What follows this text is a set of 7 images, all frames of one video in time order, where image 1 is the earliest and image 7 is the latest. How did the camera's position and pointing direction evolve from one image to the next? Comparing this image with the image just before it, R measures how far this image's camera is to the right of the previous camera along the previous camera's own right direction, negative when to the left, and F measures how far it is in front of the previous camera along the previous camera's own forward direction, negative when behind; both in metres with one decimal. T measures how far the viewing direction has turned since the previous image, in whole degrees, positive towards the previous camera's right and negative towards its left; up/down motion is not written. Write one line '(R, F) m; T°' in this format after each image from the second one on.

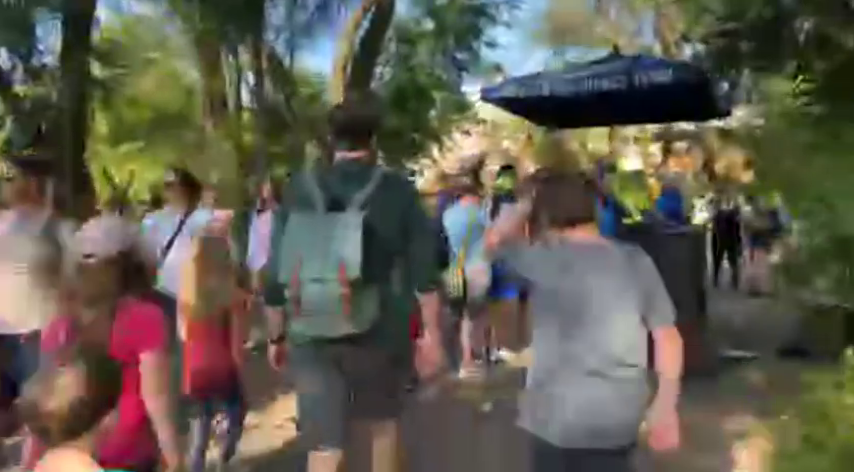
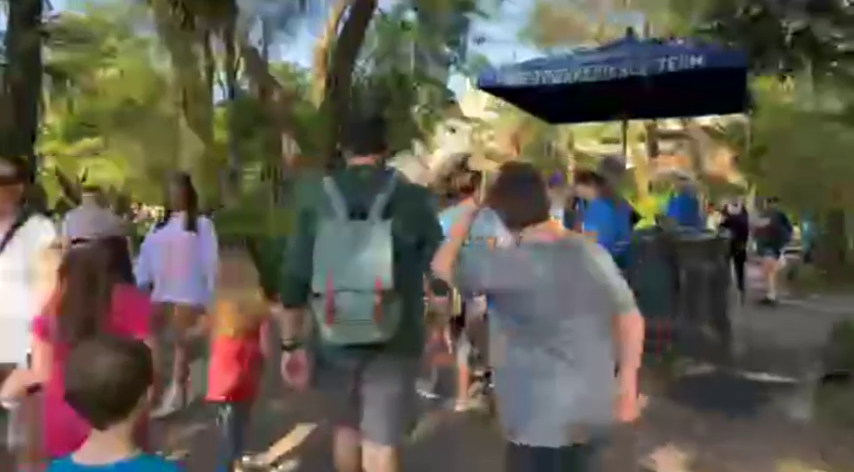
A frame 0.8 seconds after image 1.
(0.0, +0.5) m; +2°
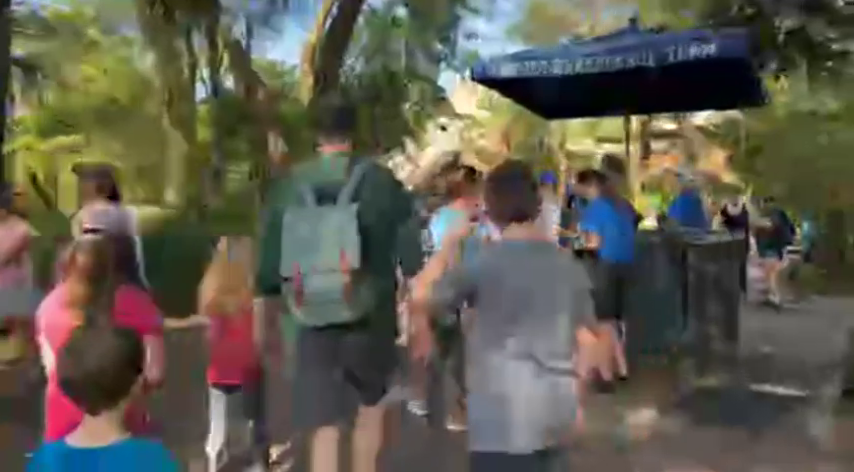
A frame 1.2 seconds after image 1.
(0.0, +0.2) m; +1°
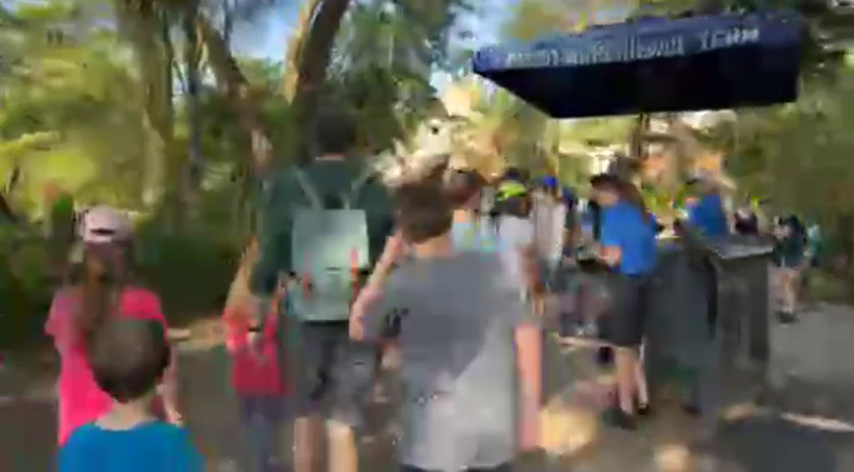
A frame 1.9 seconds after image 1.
(0.0, +0.4) m; +1°
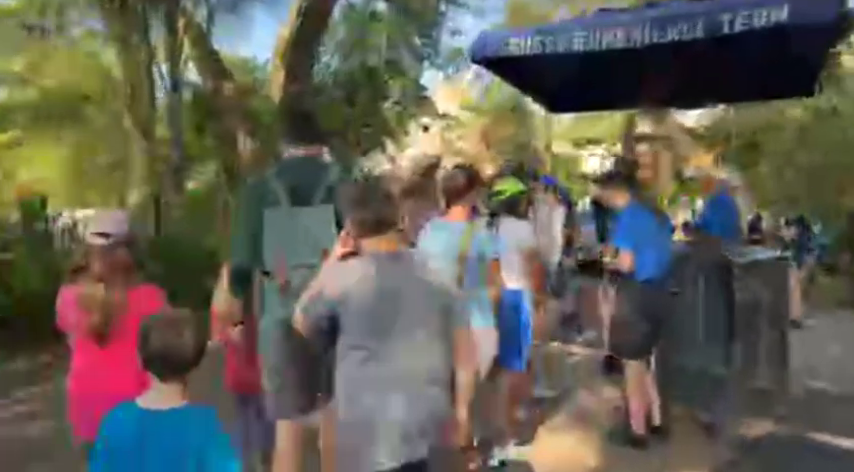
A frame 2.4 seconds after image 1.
(0.0, +0.2) m; +1°
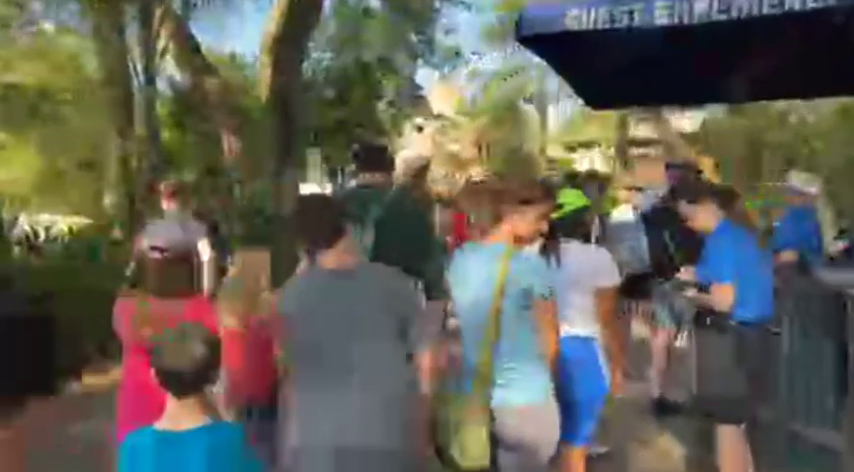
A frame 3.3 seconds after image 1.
(-0.1, +0.5) m; +1°
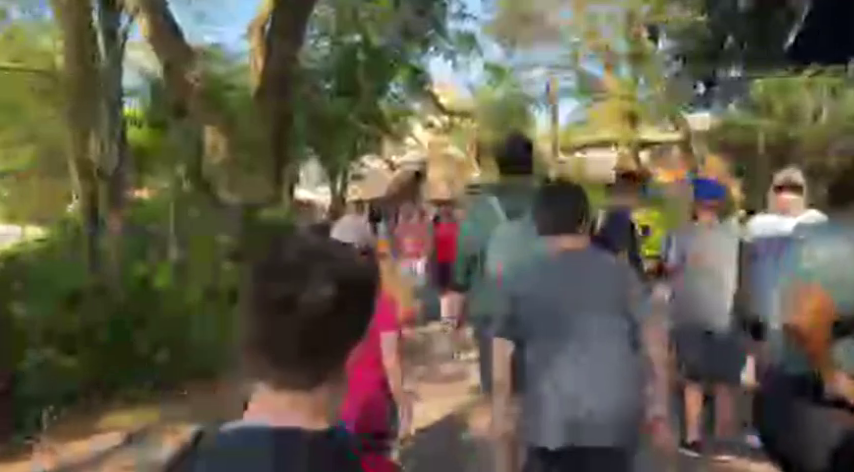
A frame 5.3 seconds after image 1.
(-0.3, +0.9) m; +1°
